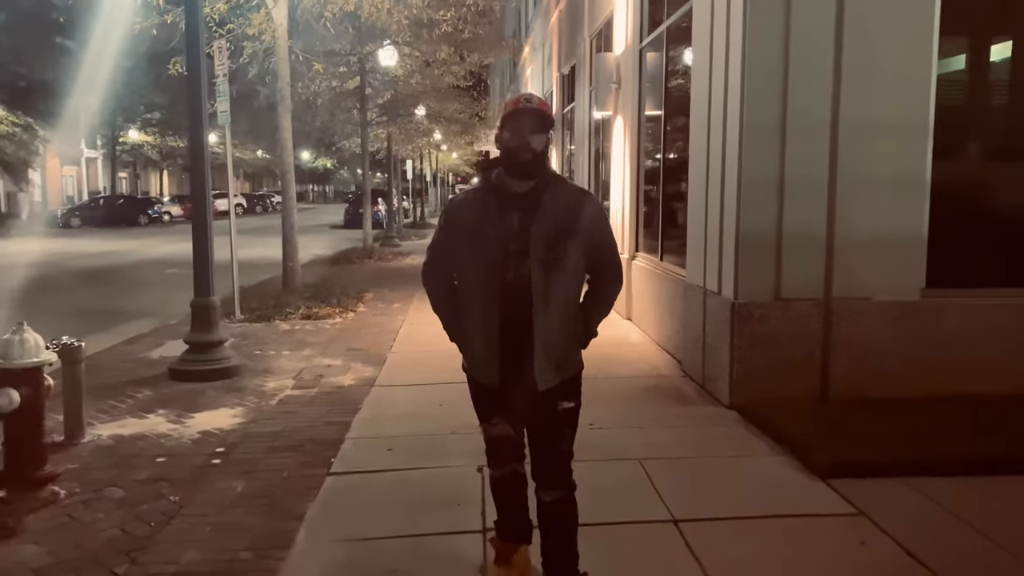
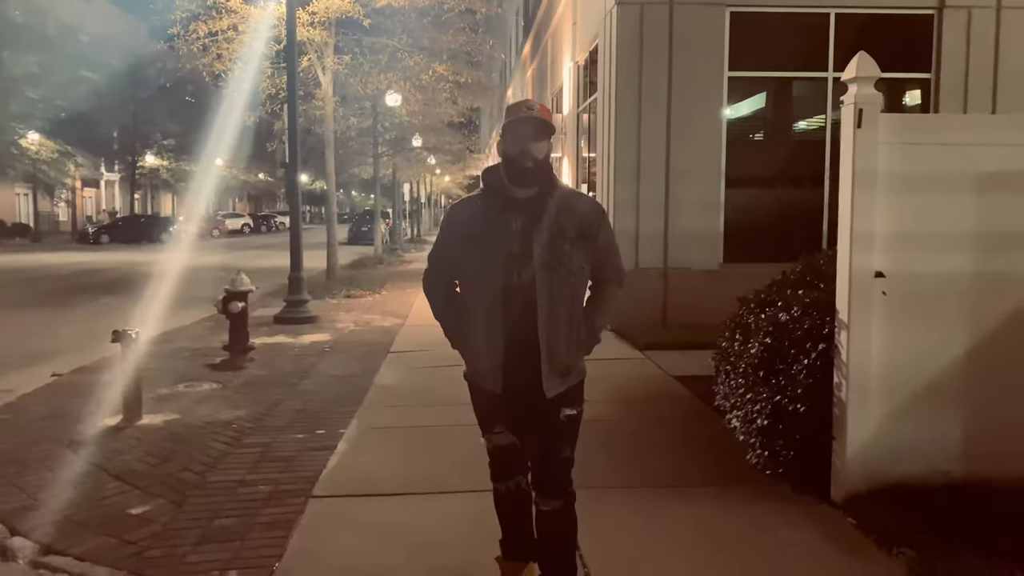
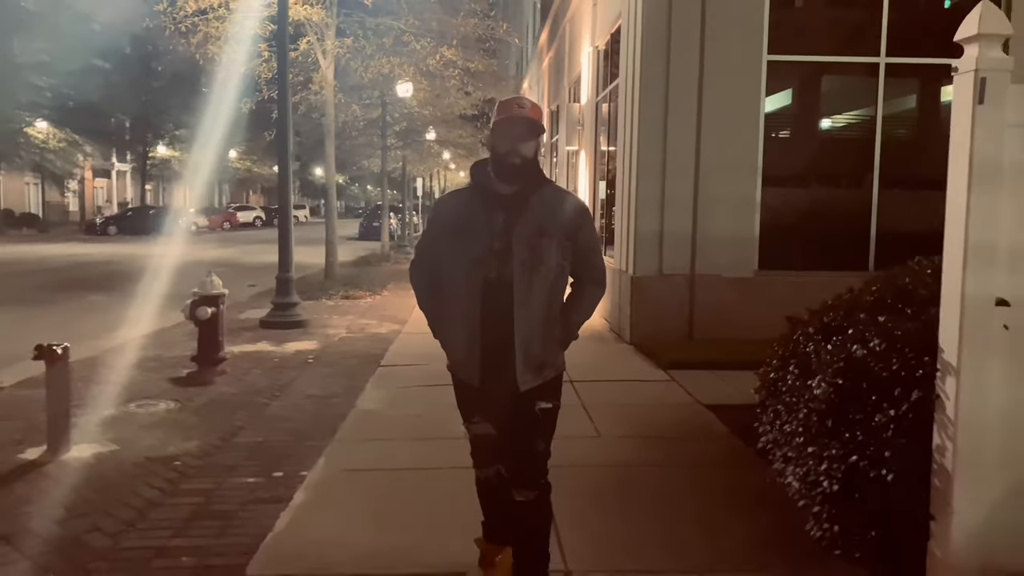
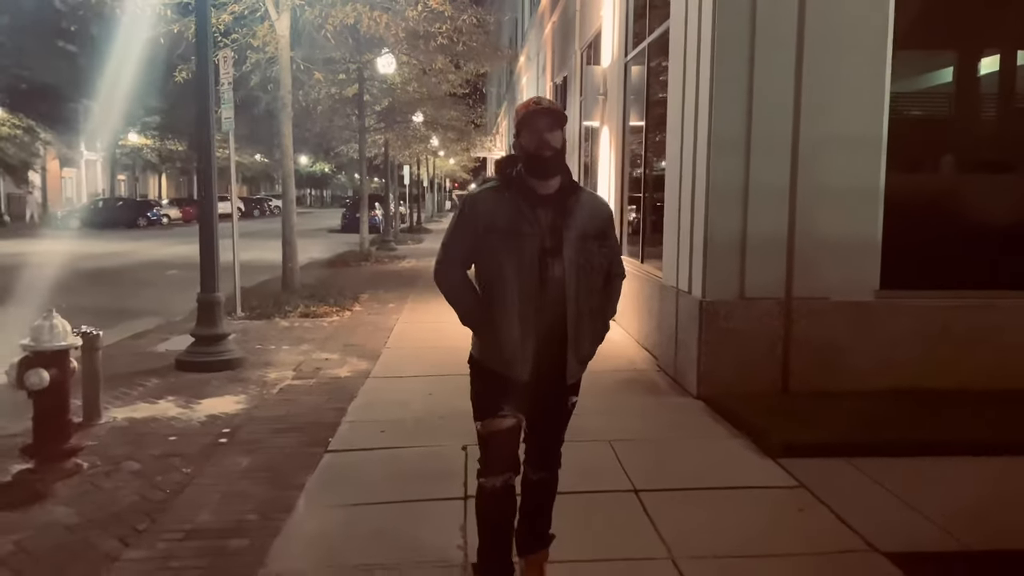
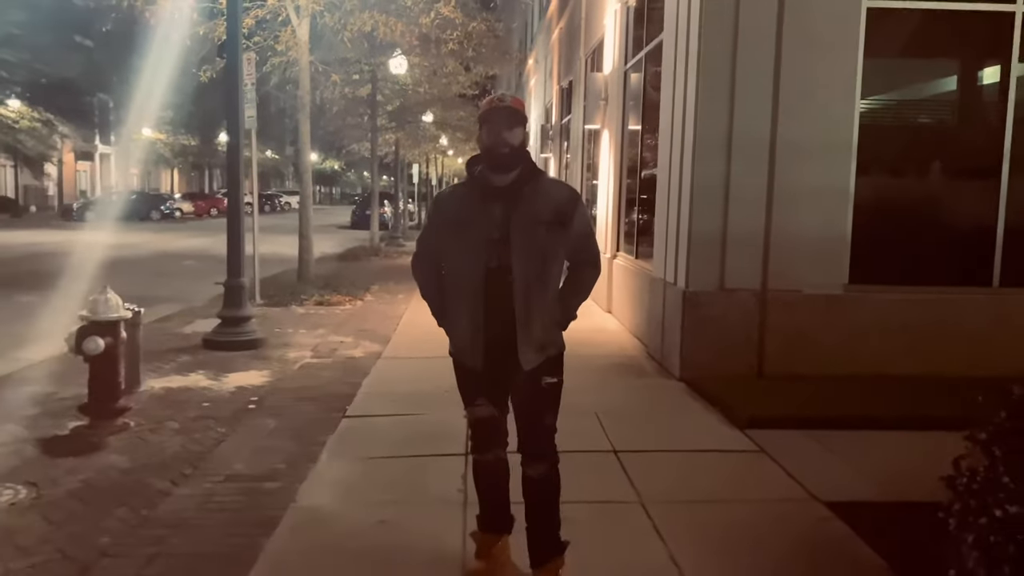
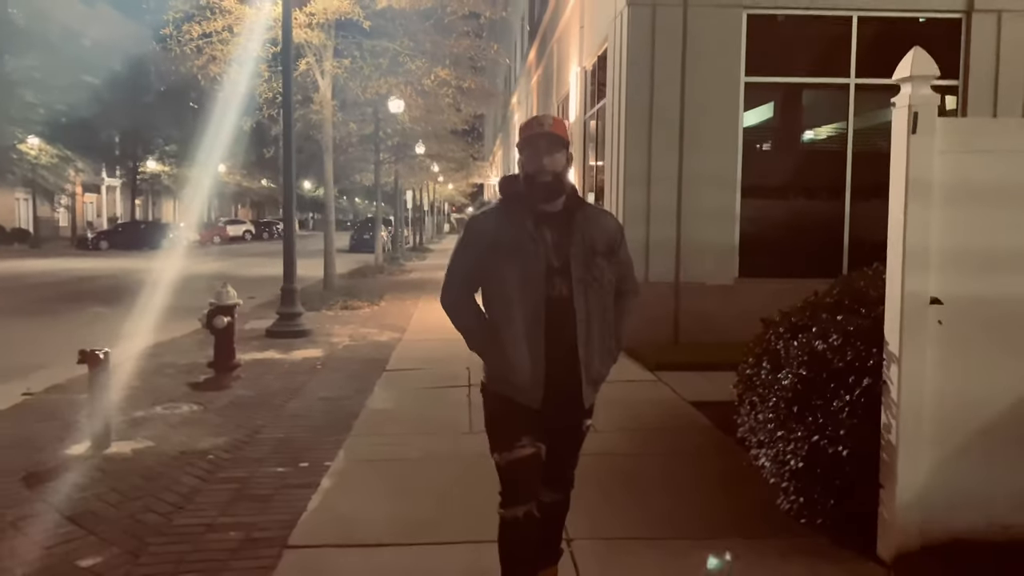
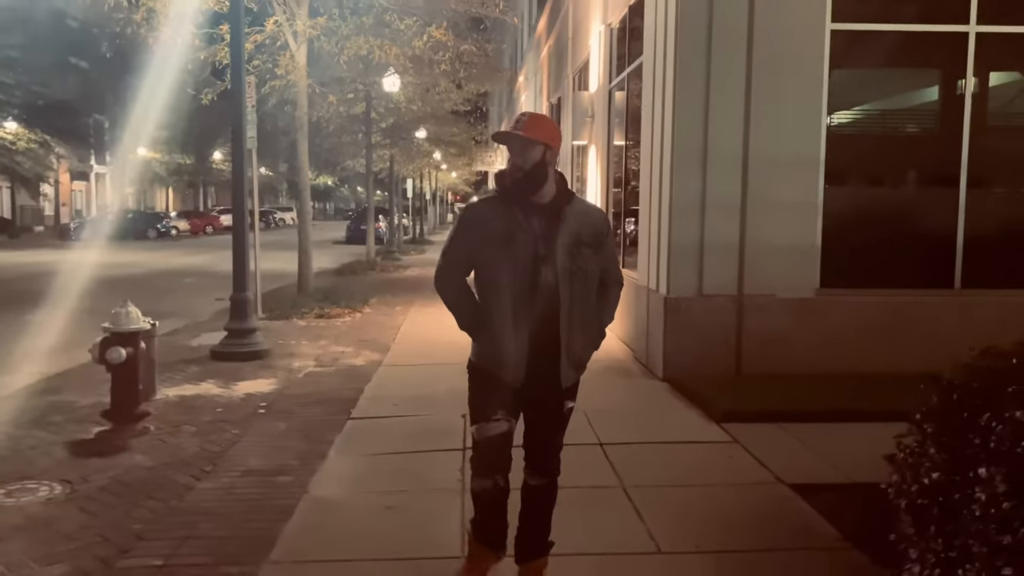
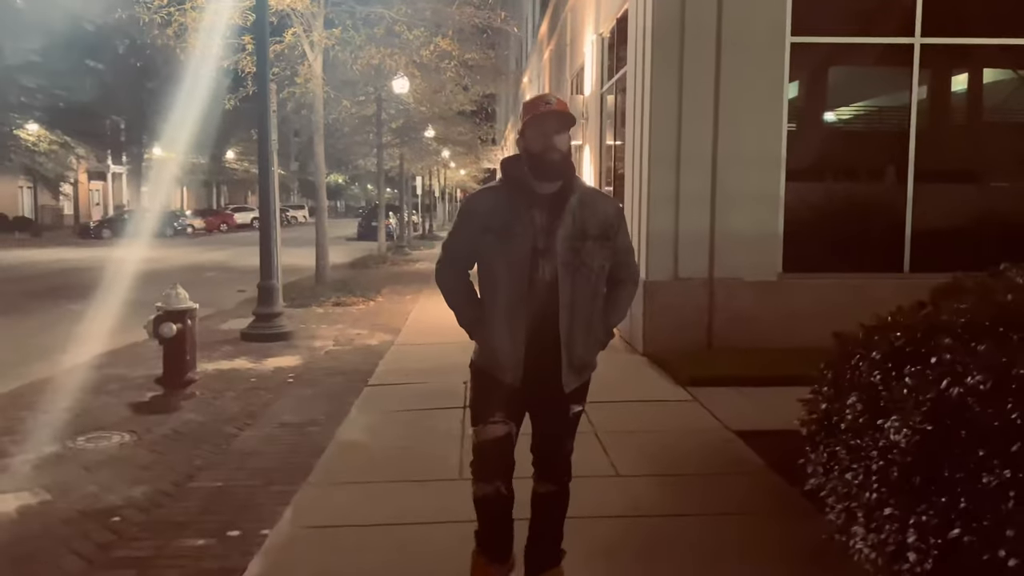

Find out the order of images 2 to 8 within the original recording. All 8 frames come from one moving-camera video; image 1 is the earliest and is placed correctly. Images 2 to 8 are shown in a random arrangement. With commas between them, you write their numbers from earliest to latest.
4, 5, 7, 8, 3, 6, 2
